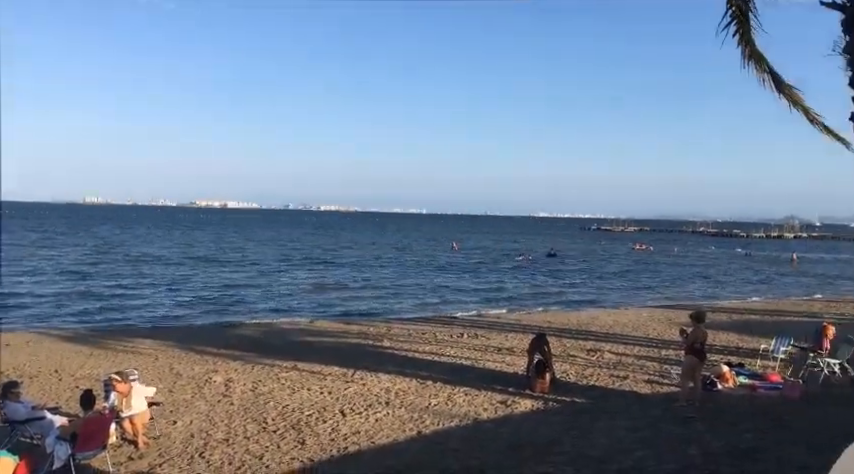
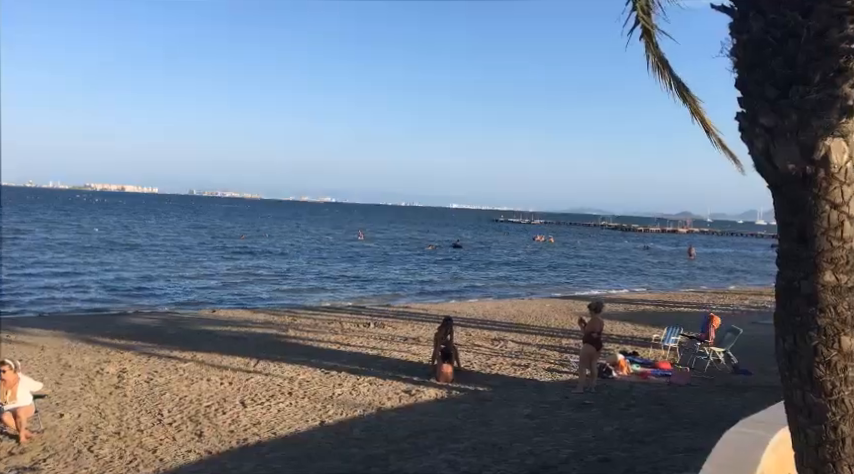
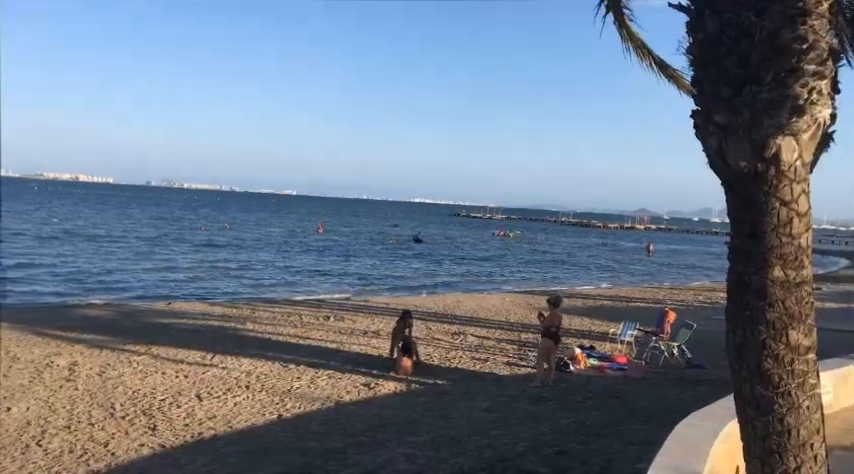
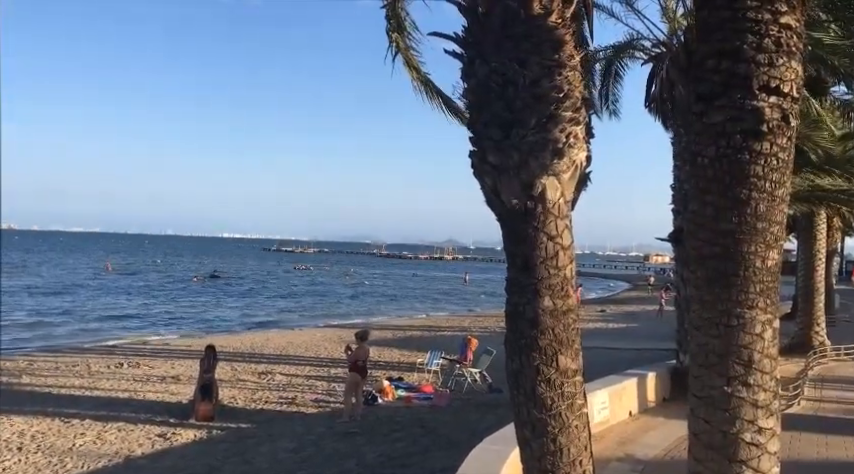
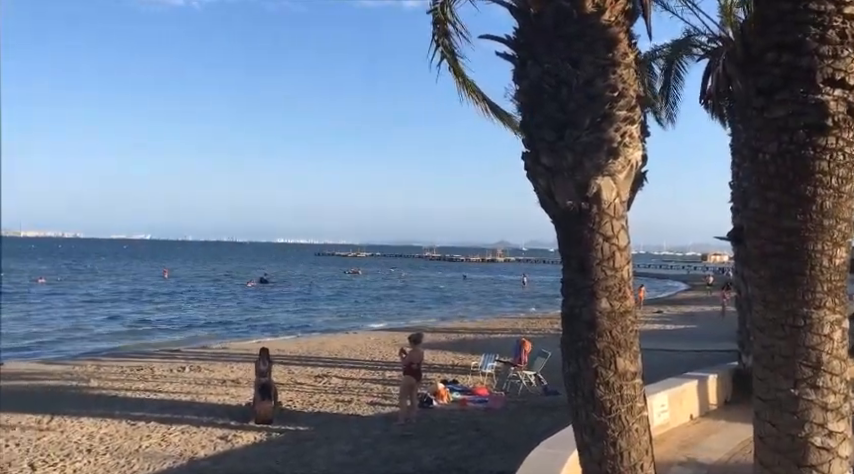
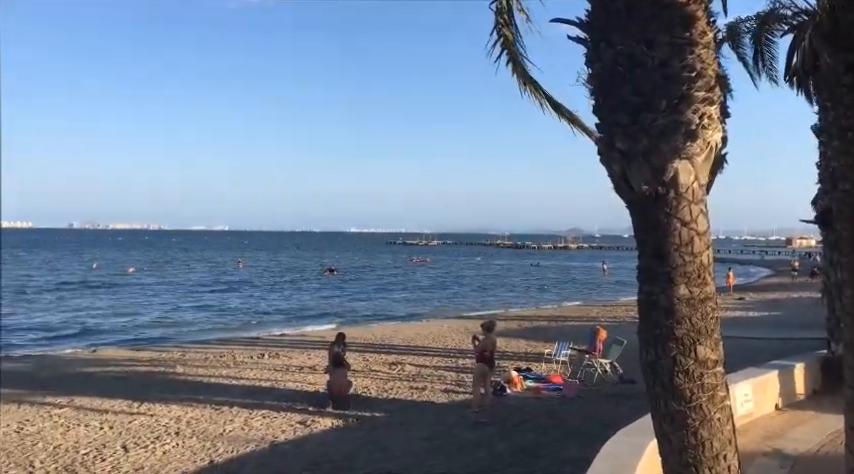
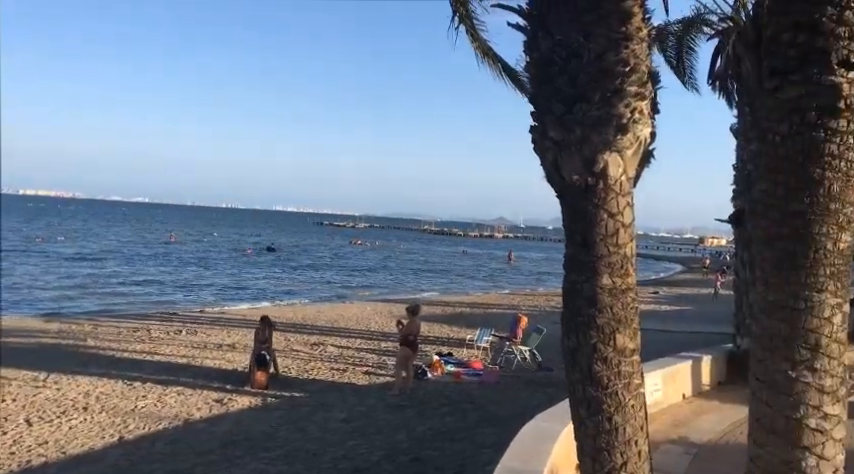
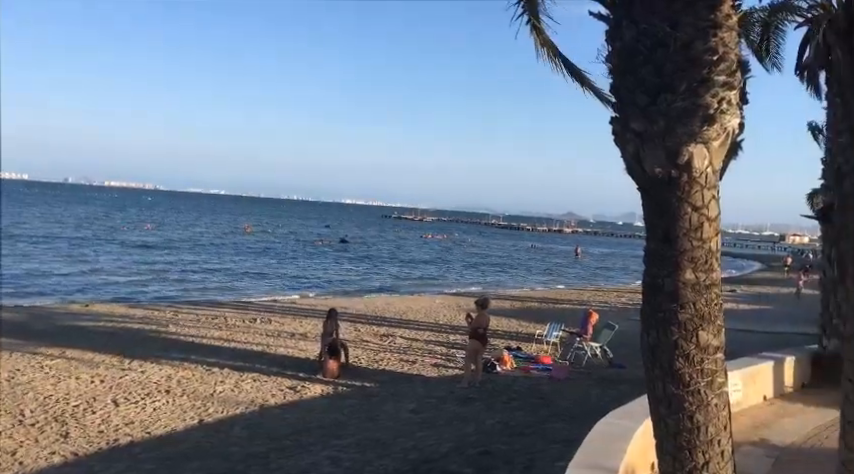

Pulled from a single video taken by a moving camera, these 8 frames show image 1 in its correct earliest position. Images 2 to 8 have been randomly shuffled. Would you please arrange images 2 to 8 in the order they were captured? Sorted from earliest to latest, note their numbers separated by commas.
2, 3, 8, 7, 4, 5, 6
